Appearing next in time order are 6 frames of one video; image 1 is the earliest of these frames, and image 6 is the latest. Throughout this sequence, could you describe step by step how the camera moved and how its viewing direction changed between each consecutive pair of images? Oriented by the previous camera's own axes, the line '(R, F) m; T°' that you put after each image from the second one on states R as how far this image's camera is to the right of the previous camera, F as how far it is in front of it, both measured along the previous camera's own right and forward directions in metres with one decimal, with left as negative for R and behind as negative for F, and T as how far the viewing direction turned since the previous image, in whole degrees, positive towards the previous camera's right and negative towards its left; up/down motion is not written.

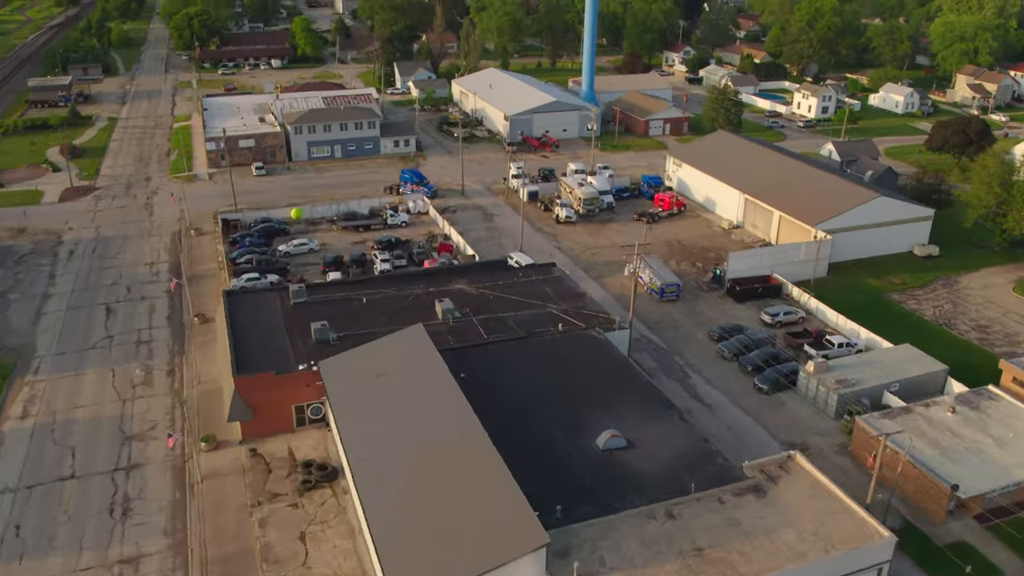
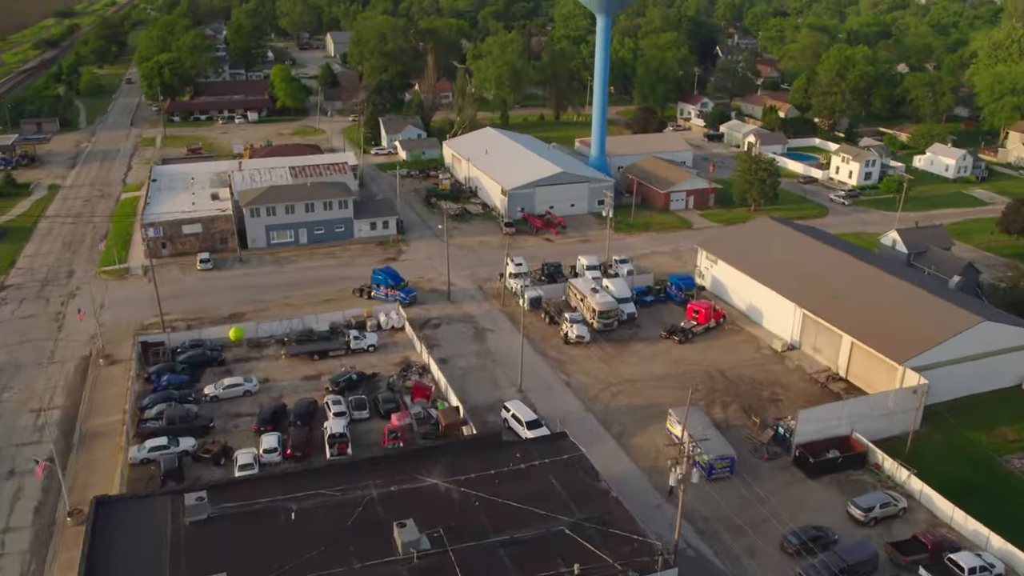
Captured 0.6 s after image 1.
(+0.1, +6.4) m; 0°
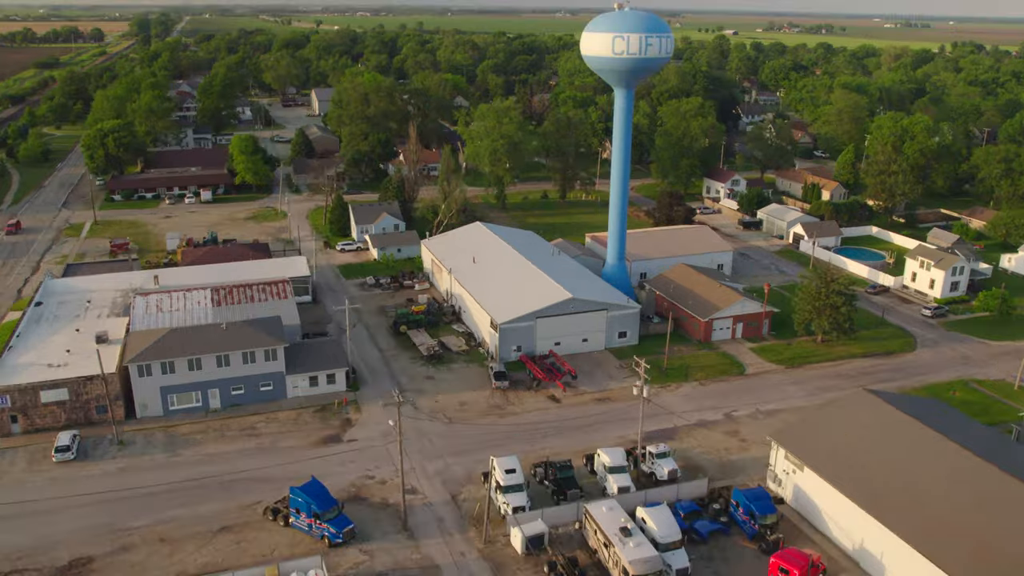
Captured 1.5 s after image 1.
(+0.3, +9.1) m; 0°
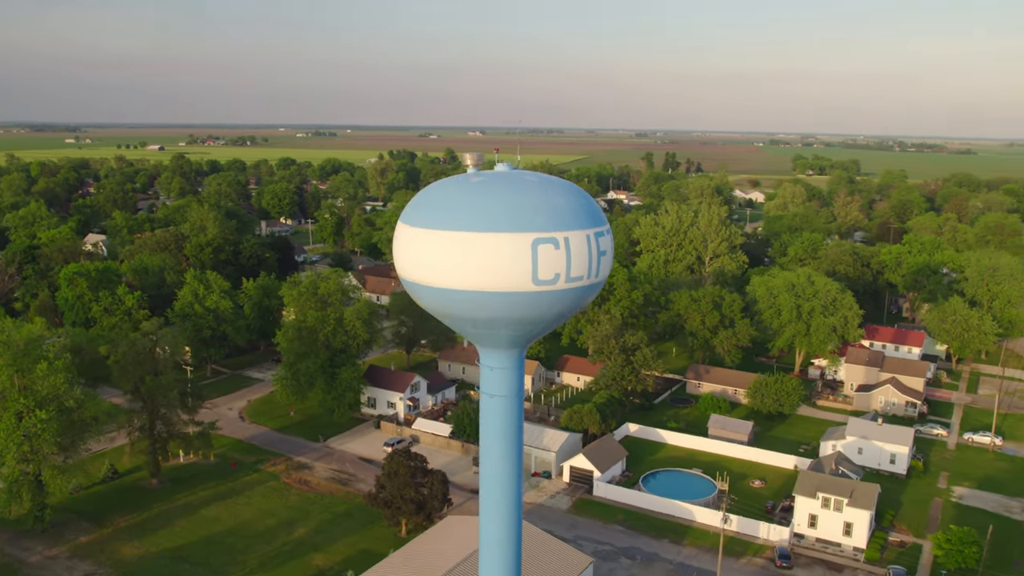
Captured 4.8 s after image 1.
(-3.7, +20.3) m; +36°
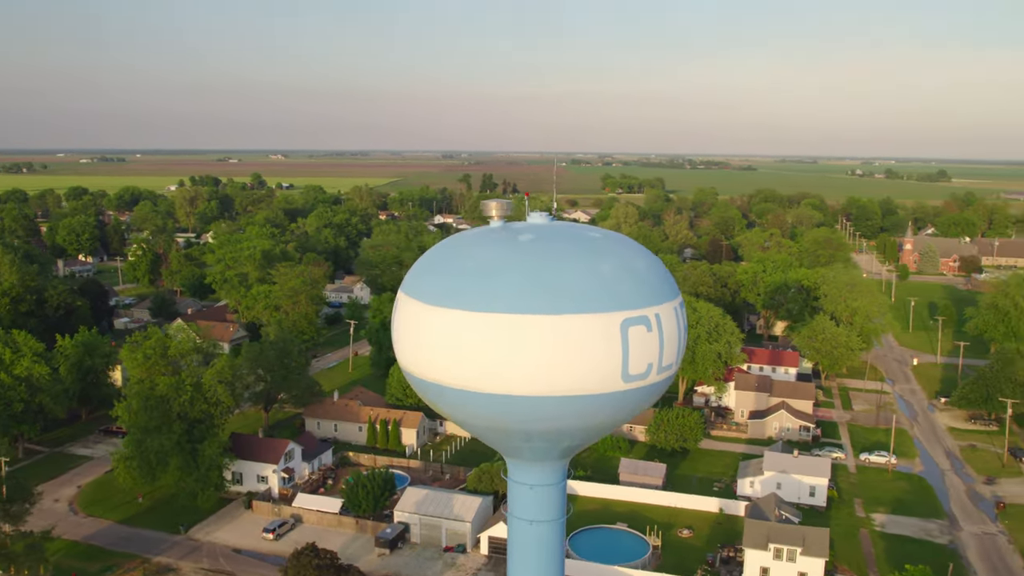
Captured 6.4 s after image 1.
(-2.5, +3.6) m; +12°
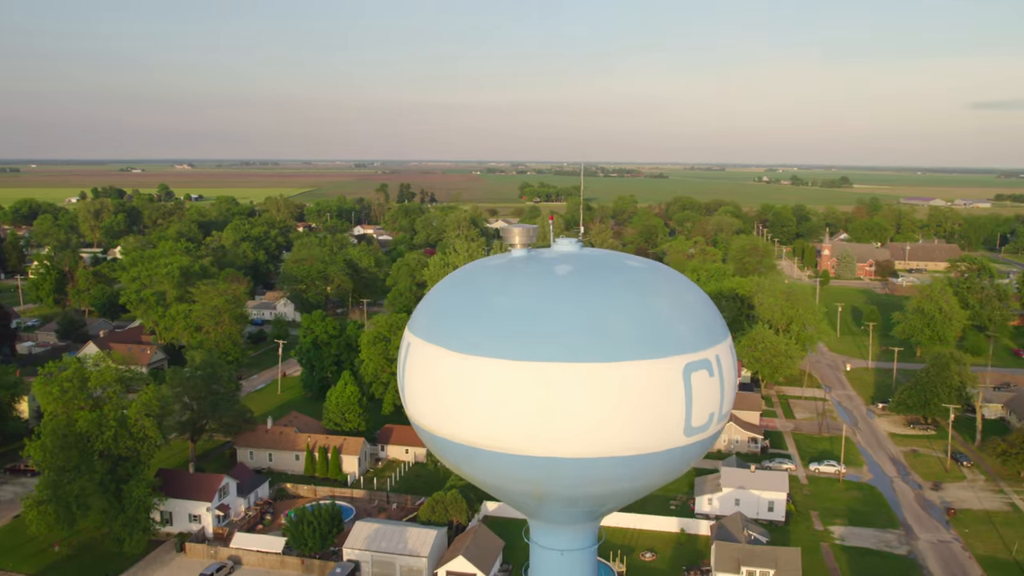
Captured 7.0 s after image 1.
(-1.0, +1.3) m; +5°
